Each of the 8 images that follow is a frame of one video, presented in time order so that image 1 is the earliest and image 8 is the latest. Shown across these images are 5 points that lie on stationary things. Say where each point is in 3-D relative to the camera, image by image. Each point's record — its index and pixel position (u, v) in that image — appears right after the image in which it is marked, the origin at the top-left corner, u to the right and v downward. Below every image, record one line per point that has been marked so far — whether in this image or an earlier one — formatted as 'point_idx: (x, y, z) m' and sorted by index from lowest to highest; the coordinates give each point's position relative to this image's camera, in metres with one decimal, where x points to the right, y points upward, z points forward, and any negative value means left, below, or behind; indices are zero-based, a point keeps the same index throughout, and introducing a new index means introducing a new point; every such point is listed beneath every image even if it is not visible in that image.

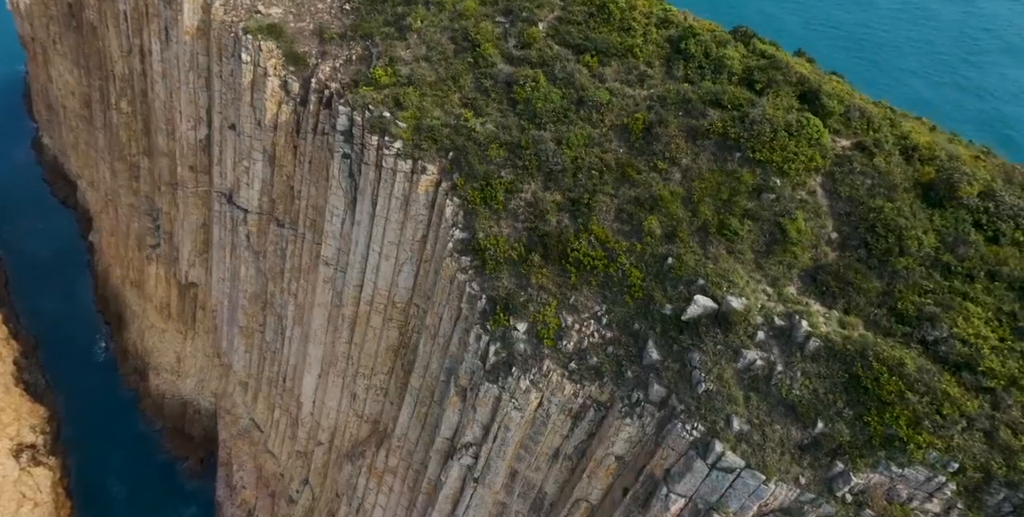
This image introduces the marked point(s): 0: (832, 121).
0: (+7.7, +3.3, +15.9) m
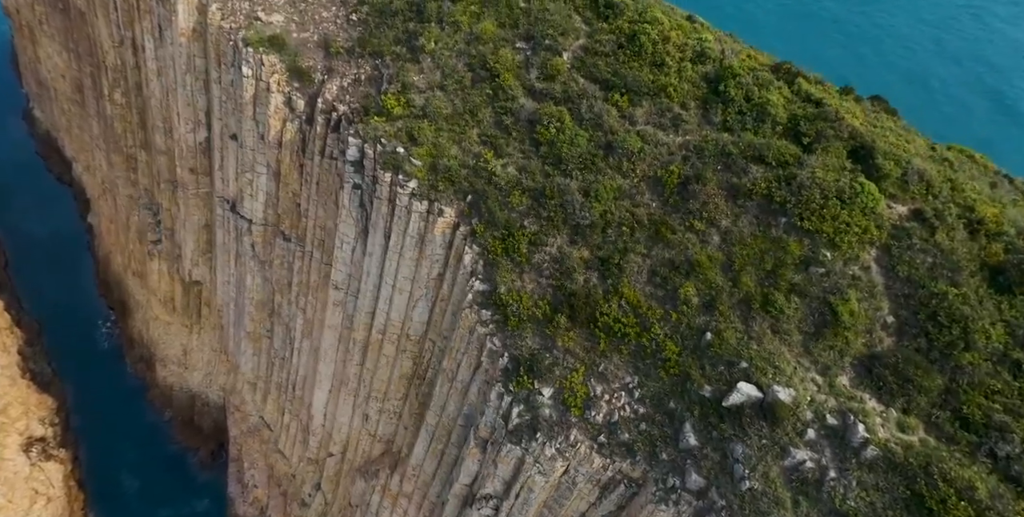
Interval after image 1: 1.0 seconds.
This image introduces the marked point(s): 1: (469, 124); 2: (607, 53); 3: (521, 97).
0: (+8.4, +1.6, +14.7) m
1: (-1.3, +4.0, +19.5) m
2: (+2.7, +5.8, +18.7) m
3: (+0.3, +4.7, +19.2) m
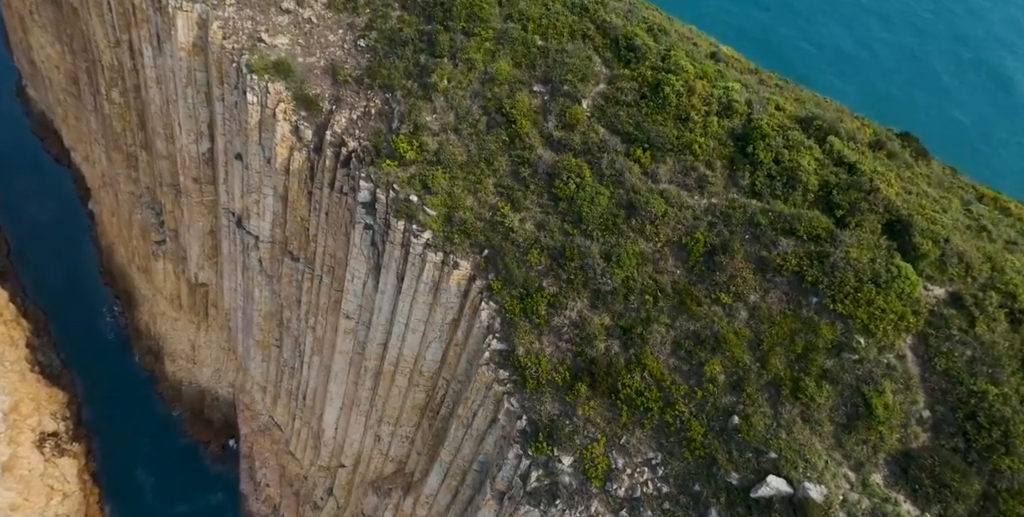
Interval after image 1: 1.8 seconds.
0: (+8.8, -0.1, +14.1) m
1: (-0.8, +2.4, +18.9) m
2: (+3.2, +4.2, +17.9) m
3: (+0.7, +3.2, +18.5) m
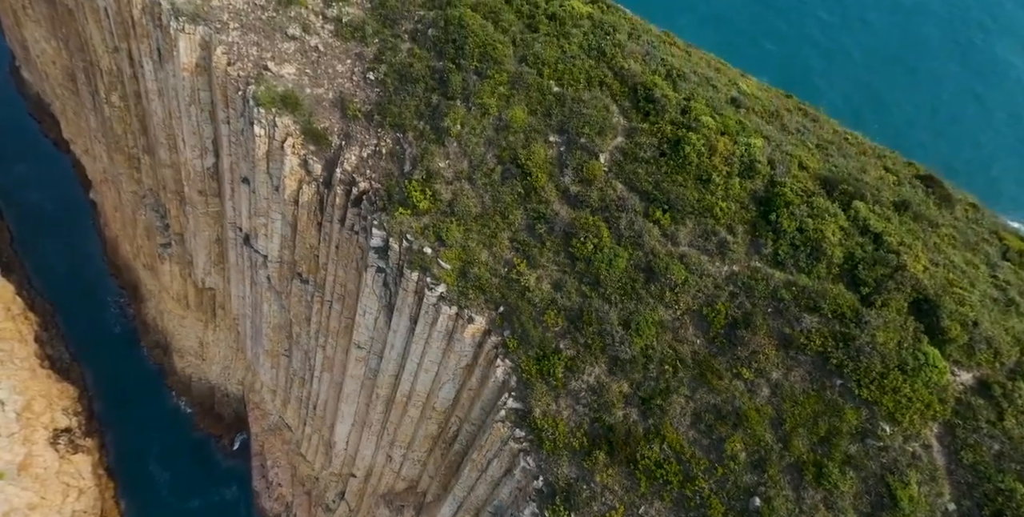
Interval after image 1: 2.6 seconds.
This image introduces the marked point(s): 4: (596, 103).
0: (+9.3, -1.9, +13.9) m
1: (-0.3, +0.9, +18.5) m
2: (+3.6, +2.6, +17.4) m
3: (+1.2, +1.6, +18.1) m
4: (+2.4, +4.4, +18.5) m
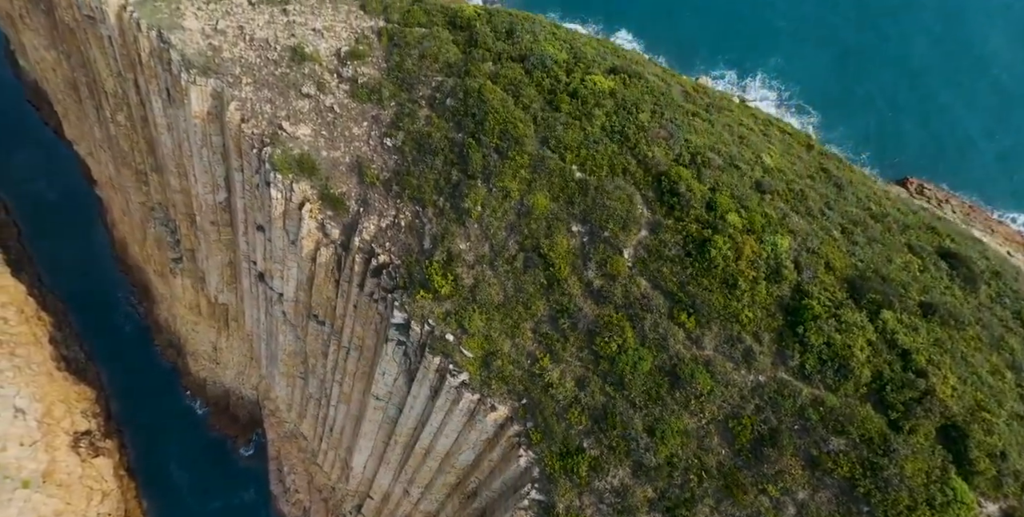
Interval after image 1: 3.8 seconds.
0: (+9.9, -4.7, +13.9) m
1: (+0.3, -1.7, +18.5) m
2: (+4.2, 0.0, +17.3) m
3: (+1.8, -1.0, +18.0) m
4: (+3.0, +1.8, +18.3) m
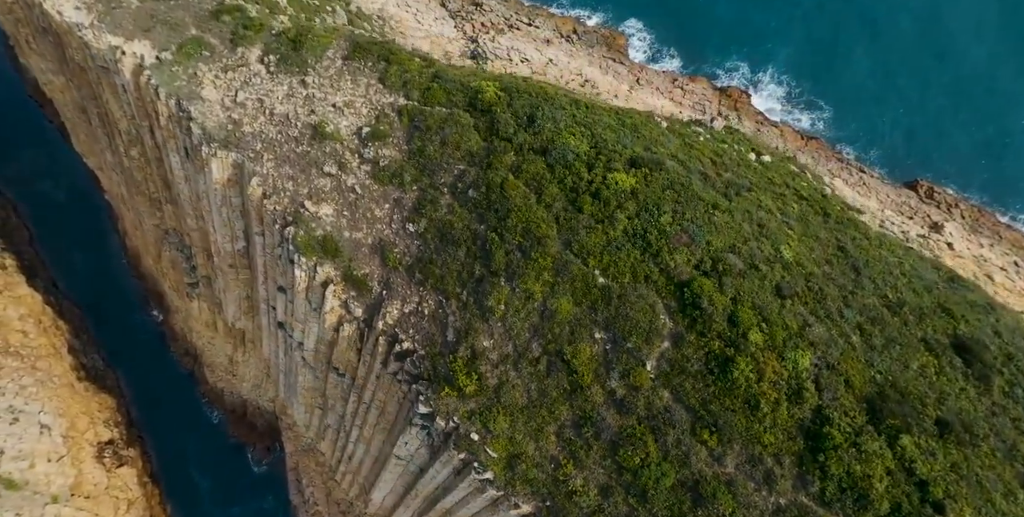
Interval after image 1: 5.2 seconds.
0: (+10.6, -7.9, +14.5) m
1: (+1.0, -4.7, +19.0) m
2: (+4.9, -3.1, +17.7) m
3: (+2.5, -4.1, +18.5) m
4: (+3.7, -1.3, +18.6) m
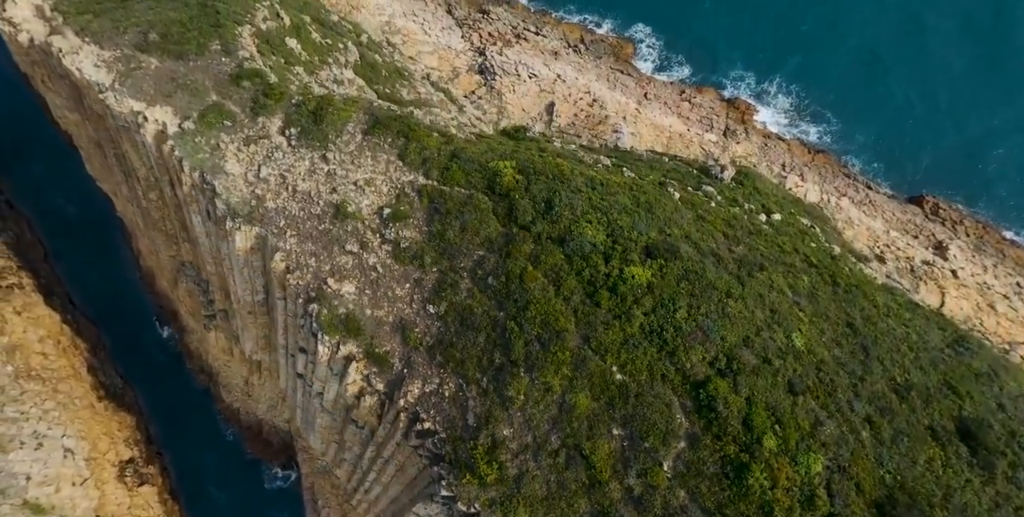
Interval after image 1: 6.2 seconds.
0: (+11.2, -10.9, +15.2) m
1: (+1.6, -7.7, +19.7) m
2: (+5.5, -6.0, +18.3) m
3: (+3.1, -7.0, +19.2) m
4: (+4.3, -4.2, +19.2) m
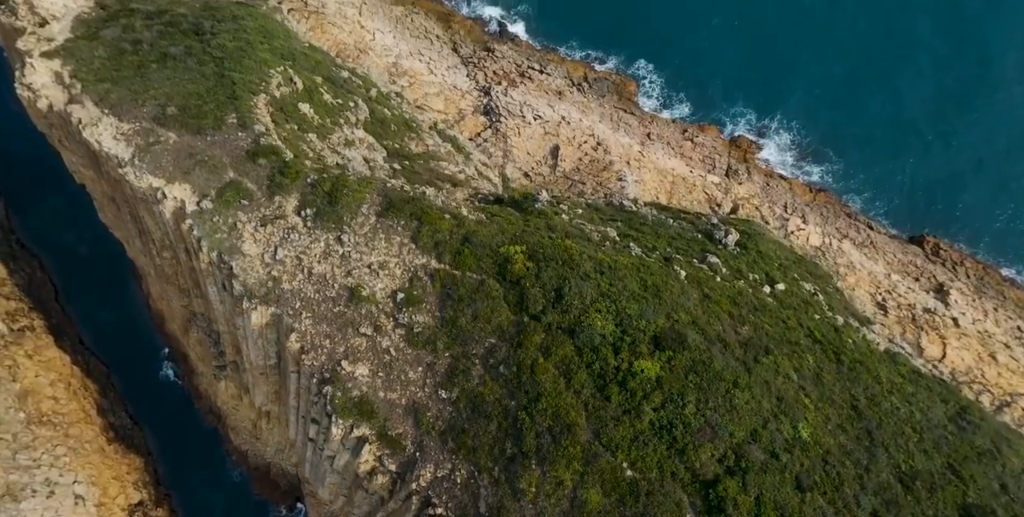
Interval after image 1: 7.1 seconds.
0: (+11.5, -13.8, +15.4) m
1: (+2.0, -10.7, +20.0) m
2: (+5.9, -9.0, +18.7) m
3: (+3.5, -10.0, +19.5) m
4: (+4.7, -7.2, +19.6) m
